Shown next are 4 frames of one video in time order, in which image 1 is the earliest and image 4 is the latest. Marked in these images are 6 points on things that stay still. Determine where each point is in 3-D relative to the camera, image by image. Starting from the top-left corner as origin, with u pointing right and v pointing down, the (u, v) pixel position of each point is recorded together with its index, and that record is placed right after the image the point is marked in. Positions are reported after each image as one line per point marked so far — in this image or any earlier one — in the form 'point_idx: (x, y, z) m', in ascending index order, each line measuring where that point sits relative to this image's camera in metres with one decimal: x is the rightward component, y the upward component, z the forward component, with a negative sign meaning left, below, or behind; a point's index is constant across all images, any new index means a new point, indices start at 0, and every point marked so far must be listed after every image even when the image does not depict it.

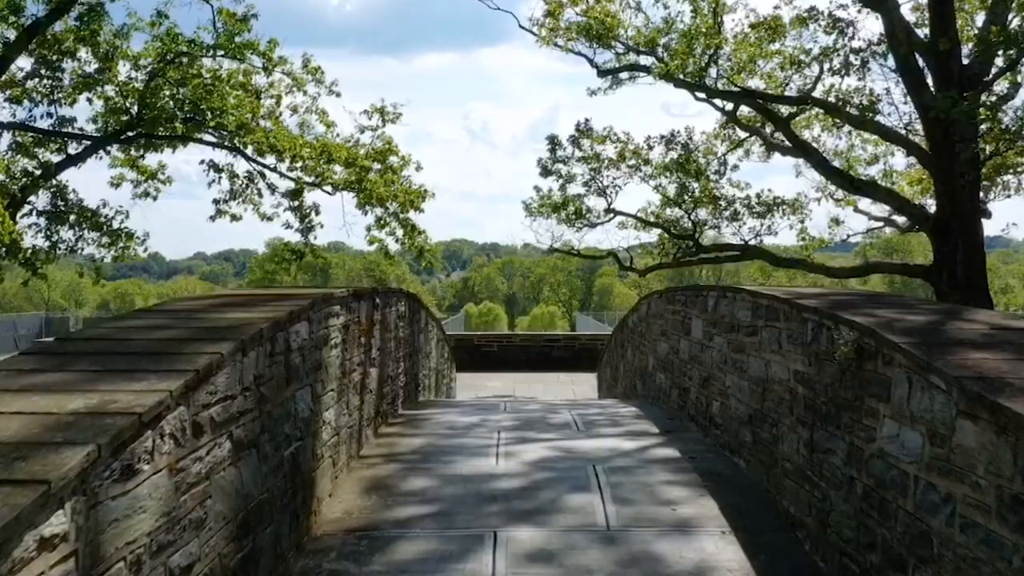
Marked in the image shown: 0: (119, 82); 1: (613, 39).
0: (-5.9, +3.1, +14.0) m
1: (+1.4, +3.4, +12.7) m
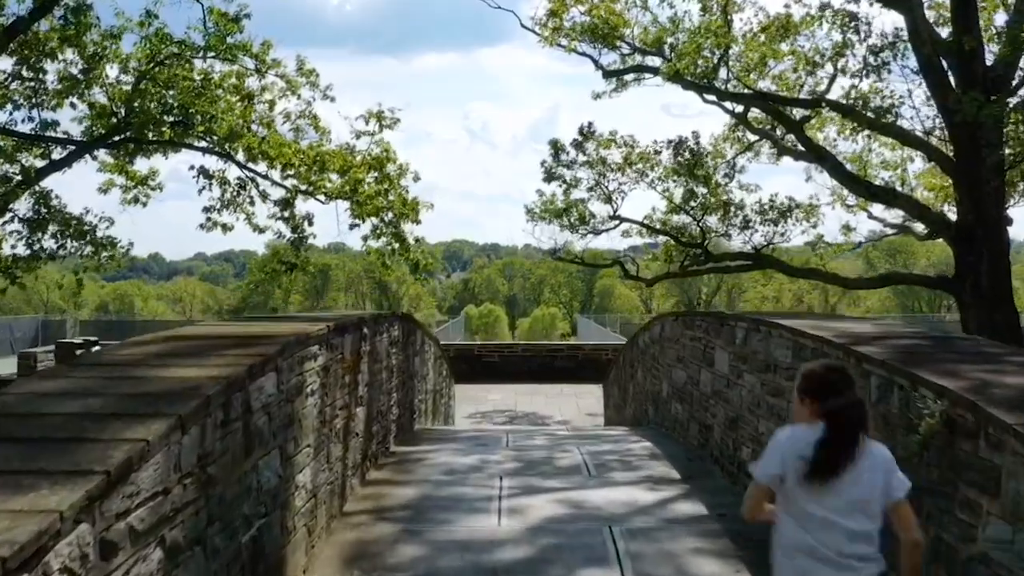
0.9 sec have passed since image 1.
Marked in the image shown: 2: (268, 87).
0: (-5.9, +2.9, +13.5) m
1: (+1.4, +3.2, +12.1) m
2: (-3.8, +3.1, +14.6) m
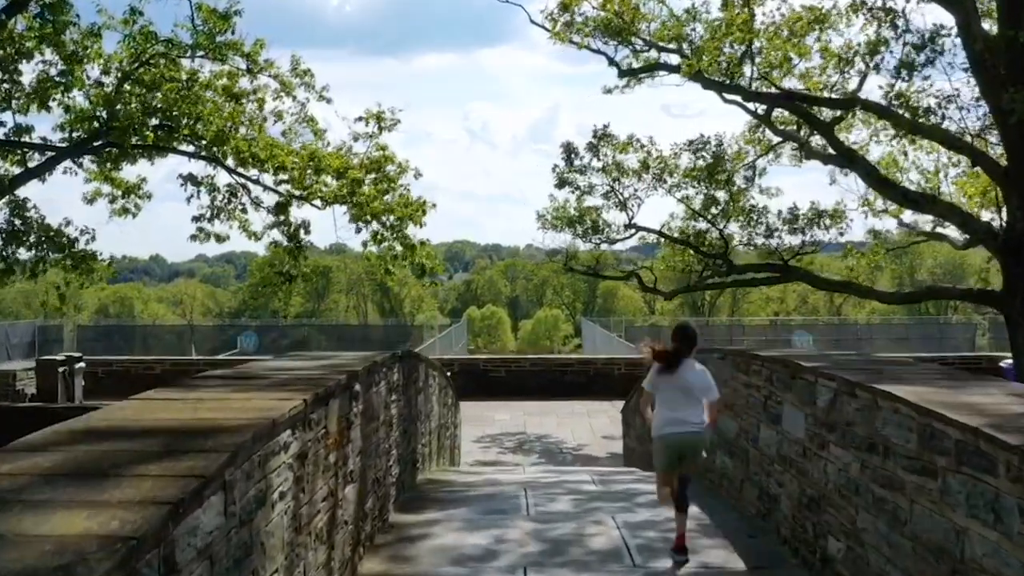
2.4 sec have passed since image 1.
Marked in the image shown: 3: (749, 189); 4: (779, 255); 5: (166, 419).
0: (-5.8, +2.7, +12.6) m
1: (+1.5, +3.1, +11.2) m
2: (-3.7, +2.9, +13.7) m
3: (+3.3, +1.4, +13.2) m
4: (+3.8, +0.5, +13.2) m
5: (-0.9, -0.3, +2.5) m
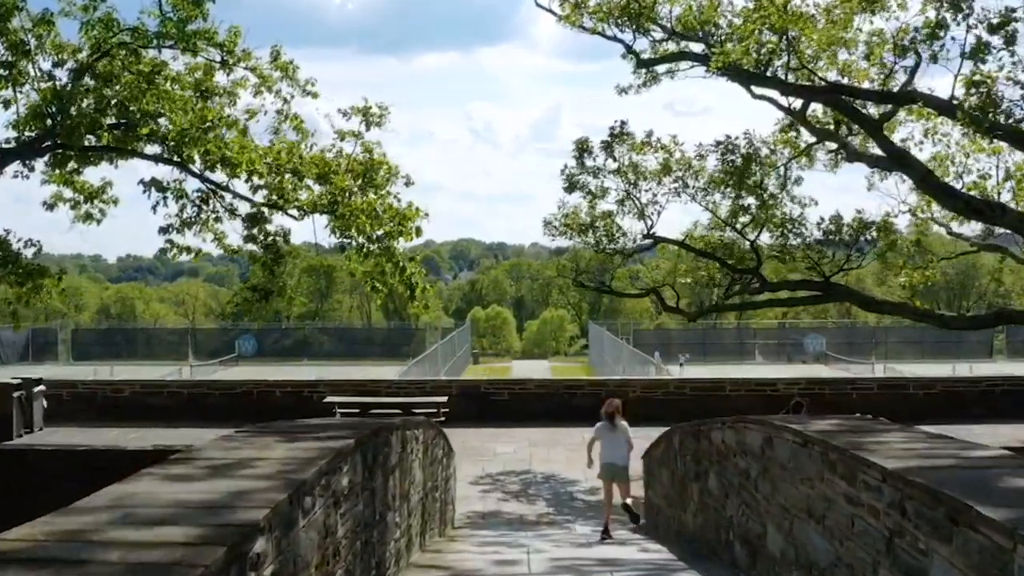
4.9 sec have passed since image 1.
0: (-5.7, +2.5, +11.2) m
1: (+1.5, +2.8, +9.8) m
2: (-3.7, +2.7, +12.3) m
3: (+3.4, +1.2, +11.7) m
4: (+3.8, +0.2, +11.7) m
5: (-0.9, -0.6, +1.0) m
